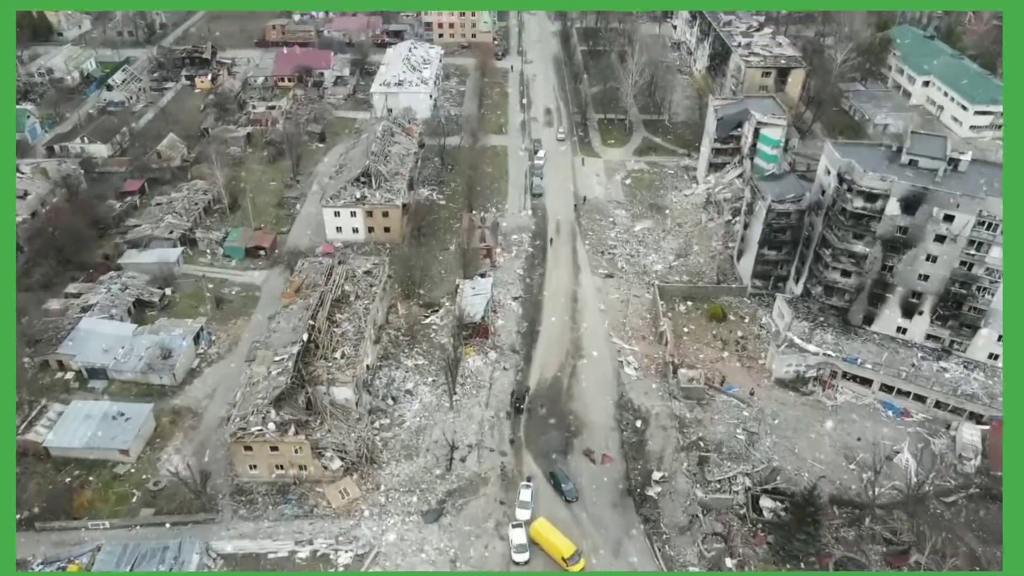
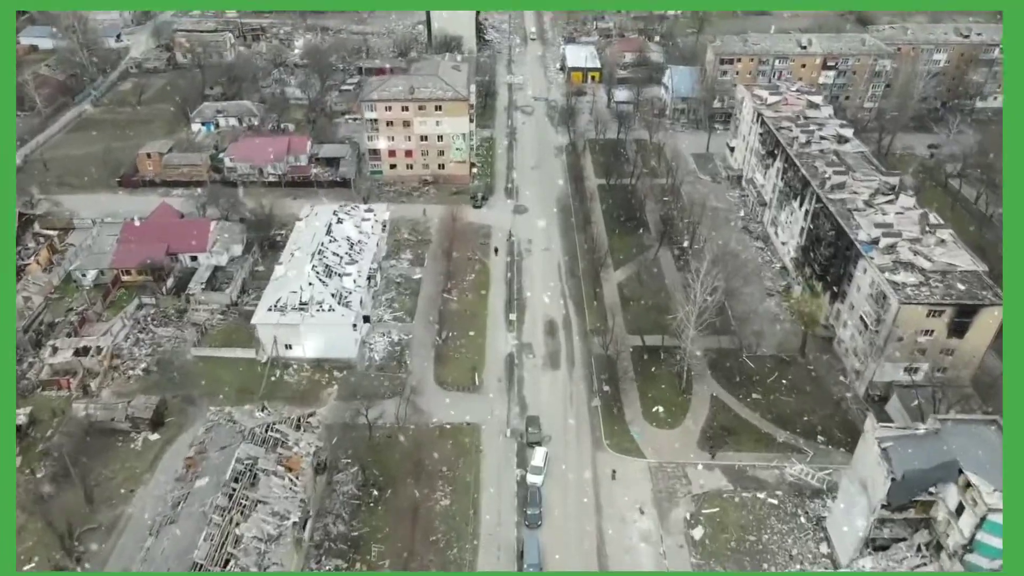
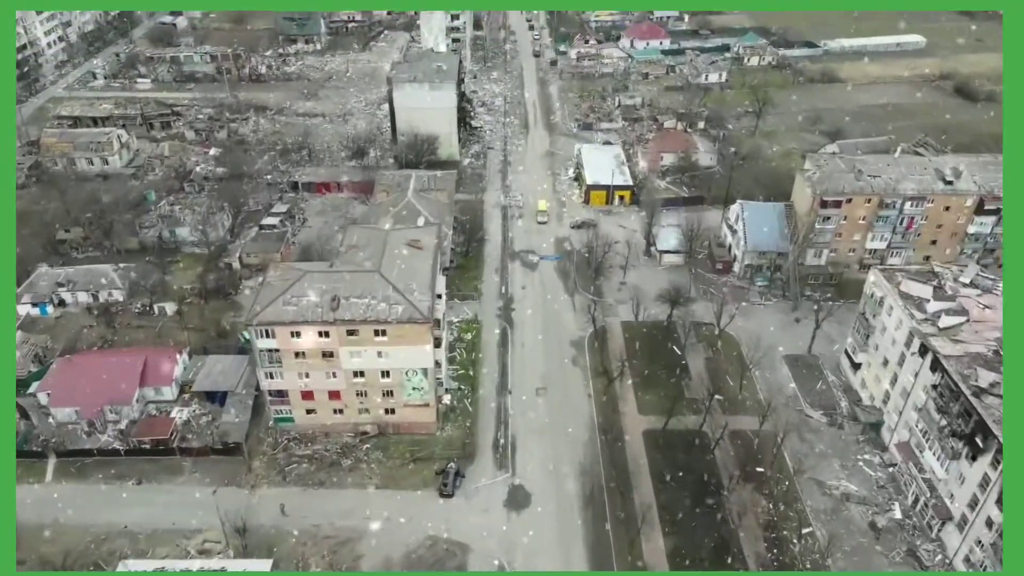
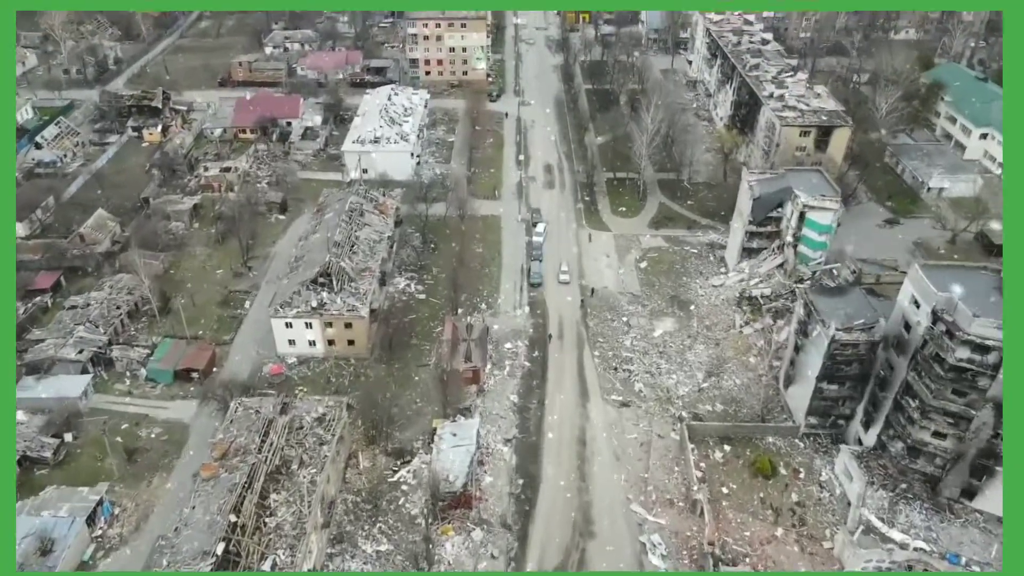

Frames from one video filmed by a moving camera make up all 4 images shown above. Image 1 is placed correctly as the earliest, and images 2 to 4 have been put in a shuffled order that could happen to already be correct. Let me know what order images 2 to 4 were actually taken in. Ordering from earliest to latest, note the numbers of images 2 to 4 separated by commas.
4, 2, 3
